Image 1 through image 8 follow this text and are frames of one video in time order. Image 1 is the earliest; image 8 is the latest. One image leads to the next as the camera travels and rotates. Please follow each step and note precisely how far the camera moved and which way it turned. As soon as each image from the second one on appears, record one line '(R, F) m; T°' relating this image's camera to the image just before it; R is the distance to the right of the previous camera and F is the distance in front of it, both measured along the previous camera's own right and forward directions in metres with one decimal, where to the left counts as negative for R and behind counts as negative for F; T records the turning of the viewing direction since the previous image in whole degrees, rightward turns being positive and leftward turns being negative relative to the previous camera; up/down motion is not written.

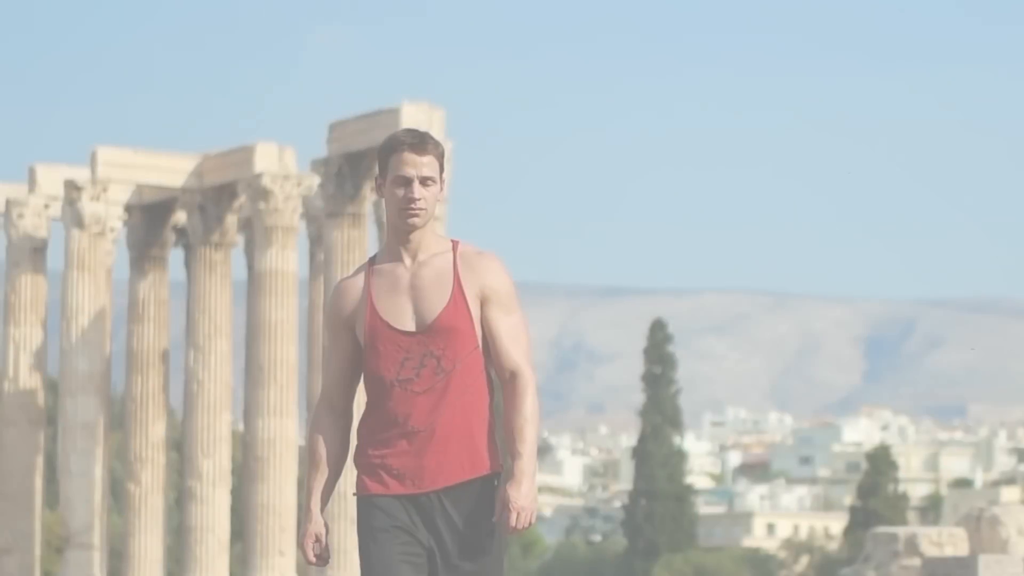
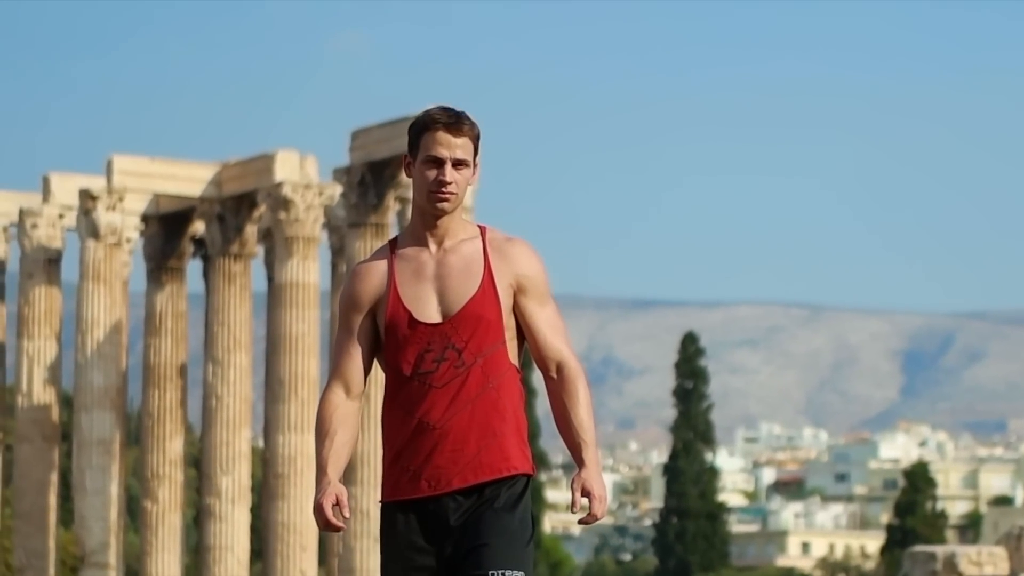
(0.0, +1.3) m; 0°
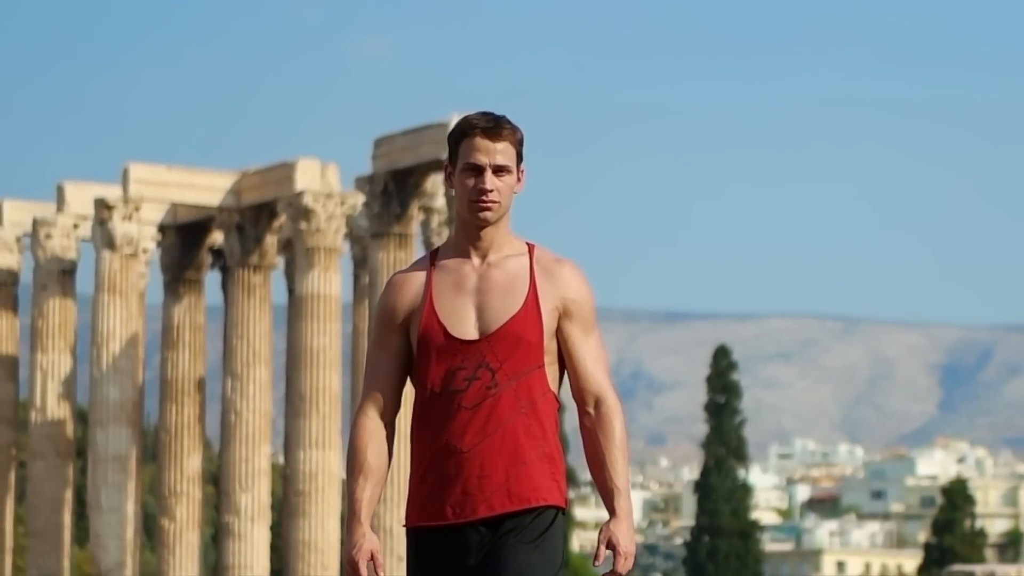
(0.0, +1.2) m; 0°
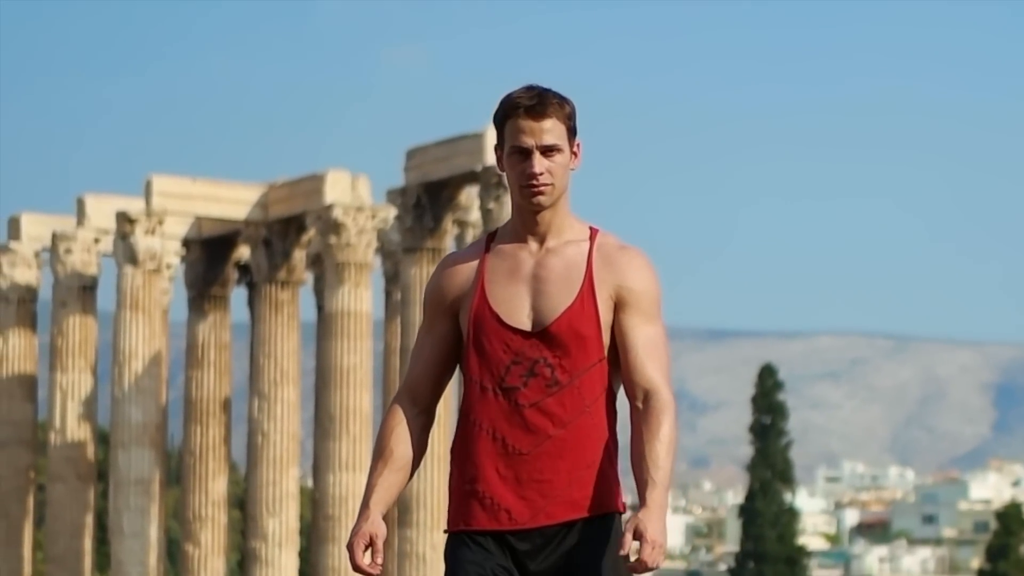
(-0.1, +1.7) m; 0°
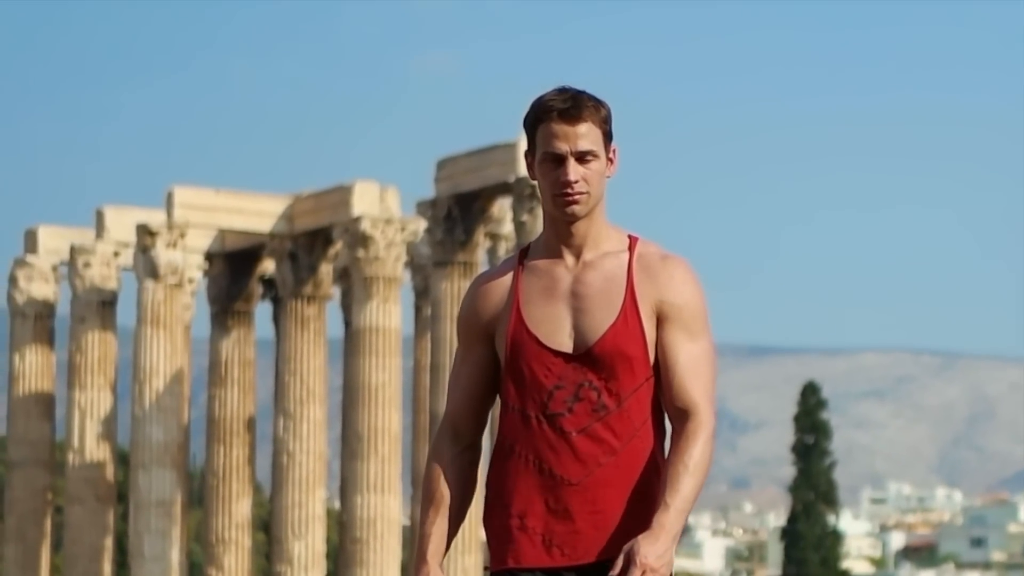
(0.0, +1.4) m; 0°
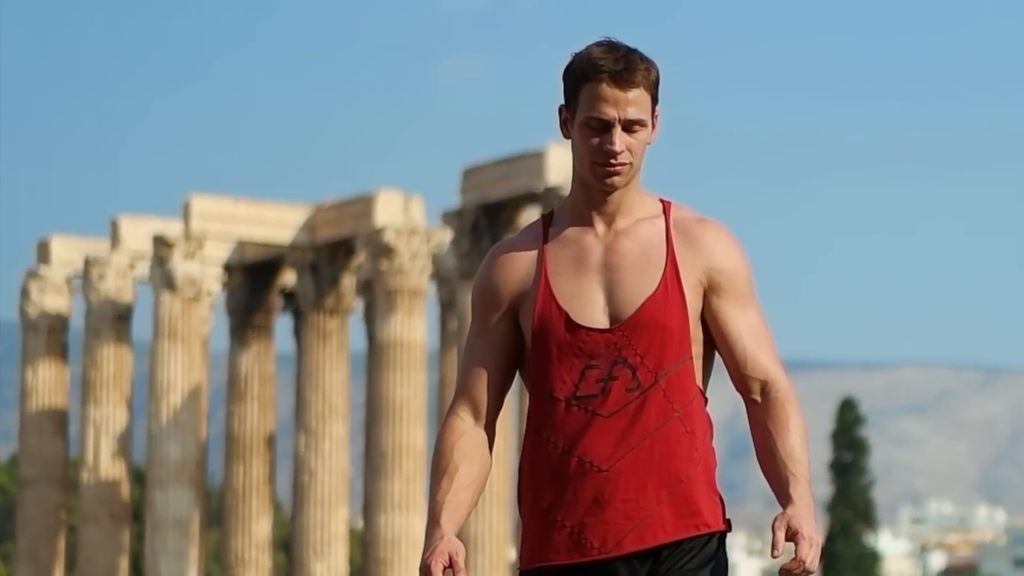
(0.0, +1.3) m; 0°
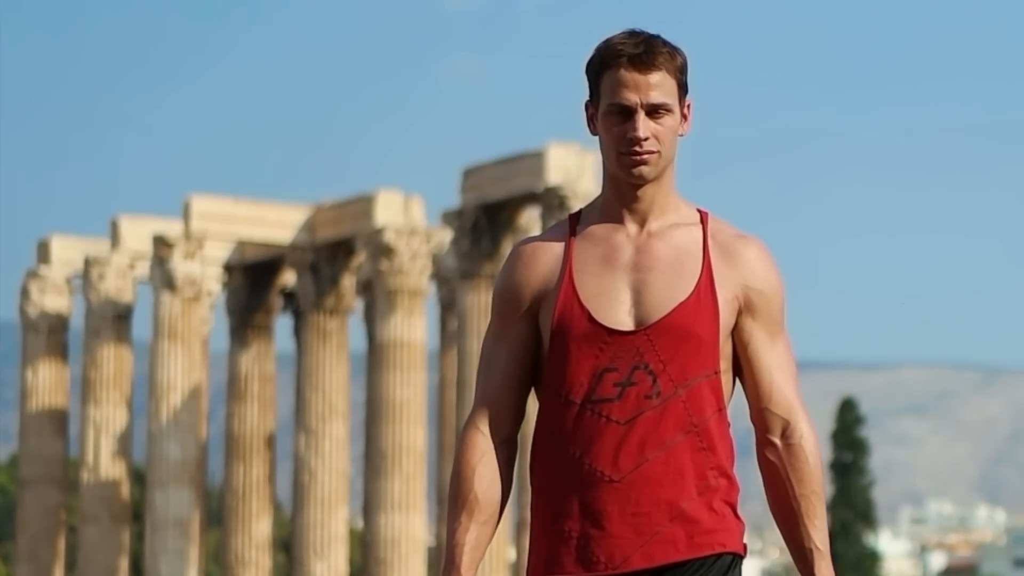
(0.0, 0.0) m; 0°
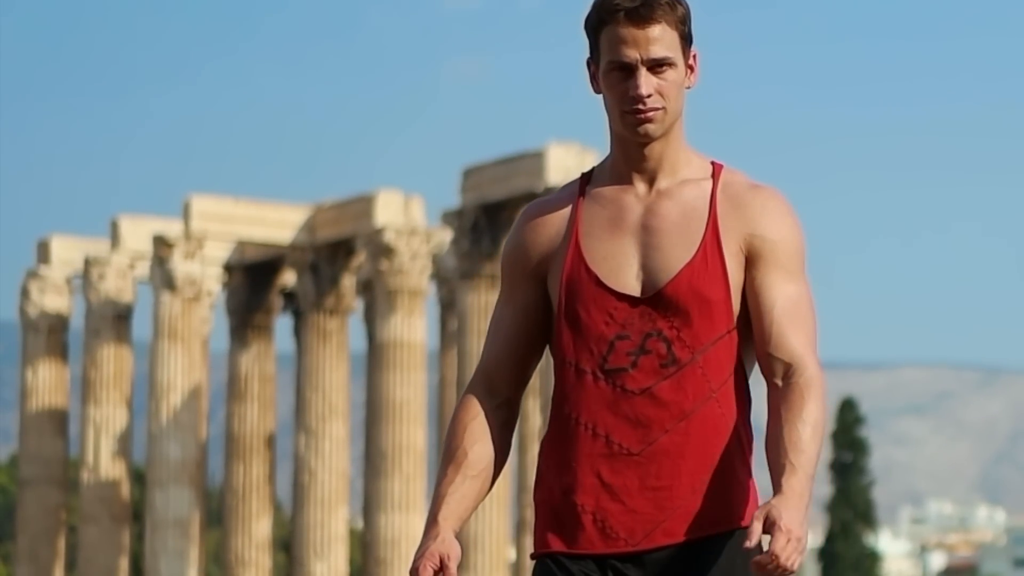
(0.0, 0.0) m; 0°
